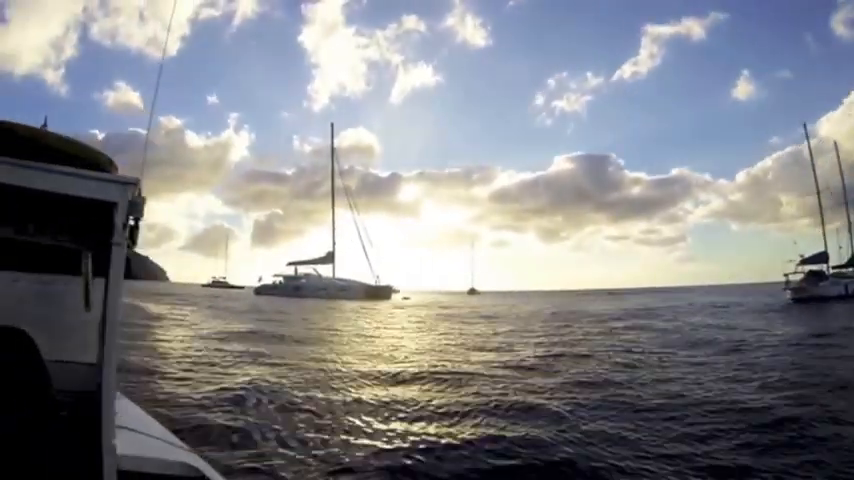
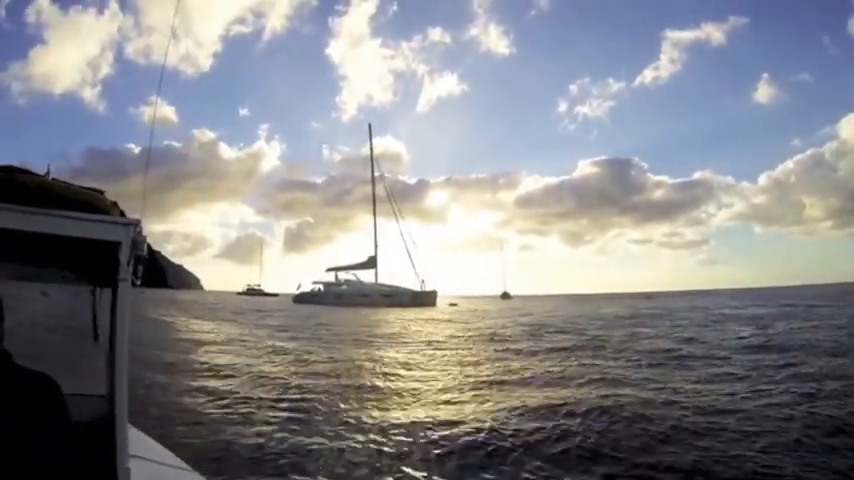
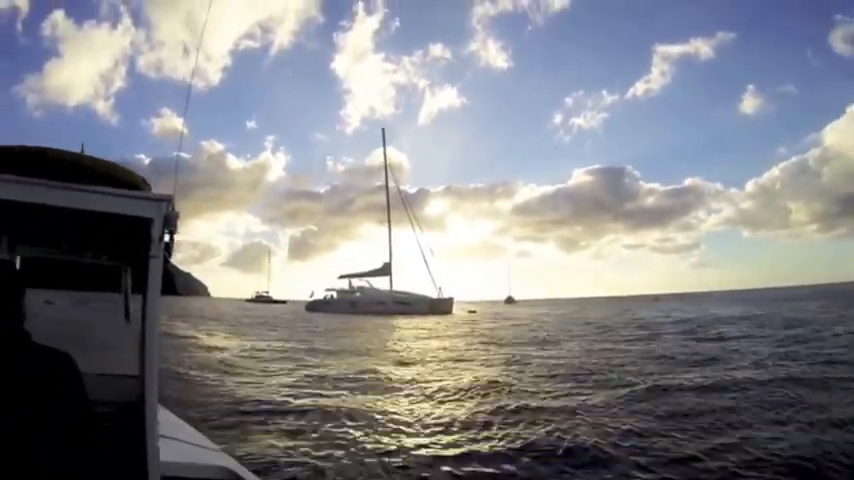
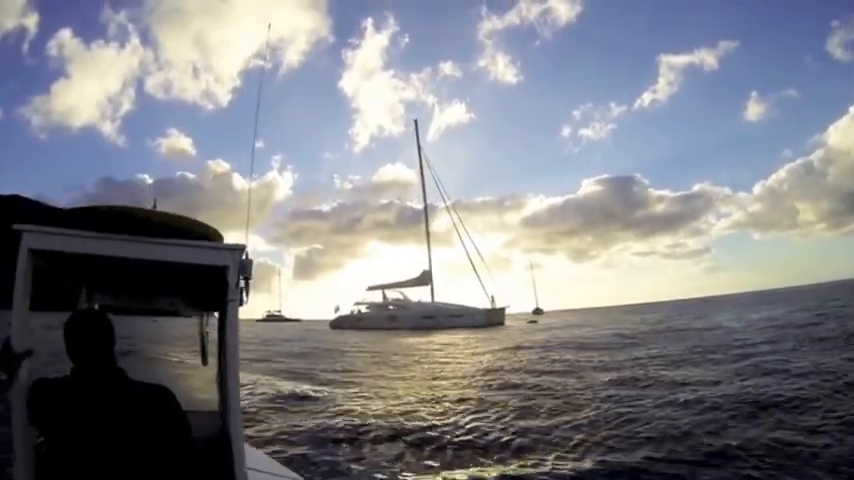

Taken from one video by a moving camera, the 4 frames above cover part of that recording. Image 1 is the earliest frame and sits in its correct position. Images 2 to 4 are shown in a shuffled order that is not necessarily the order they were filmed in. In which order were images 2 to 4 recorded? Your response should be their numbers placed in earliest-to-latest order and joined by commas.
2, 3, 4
